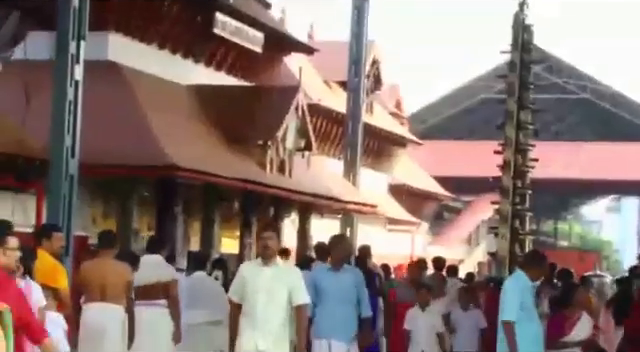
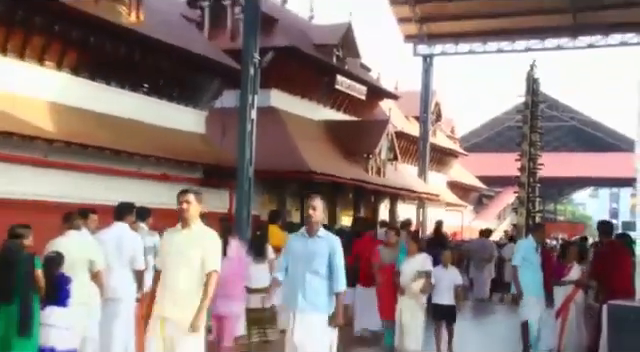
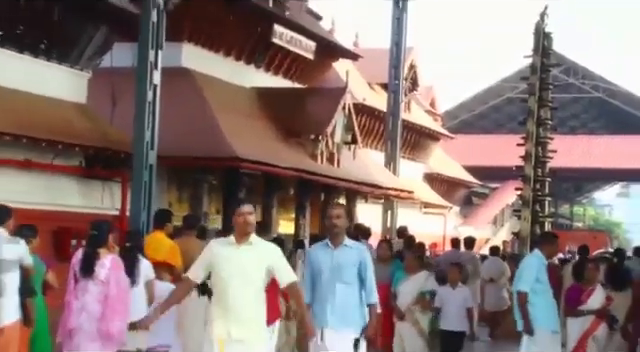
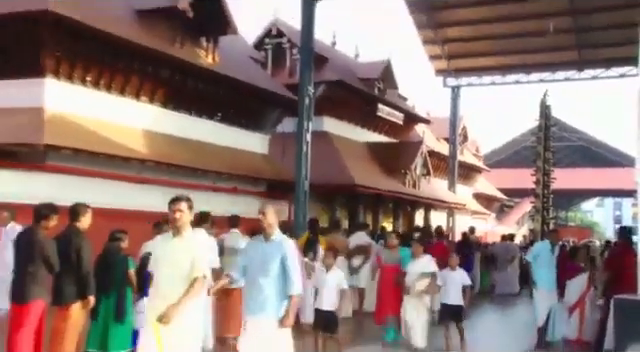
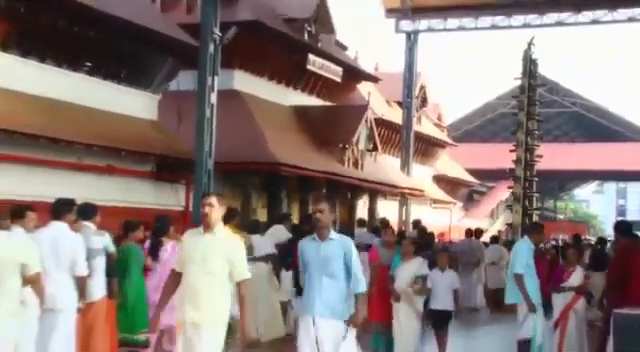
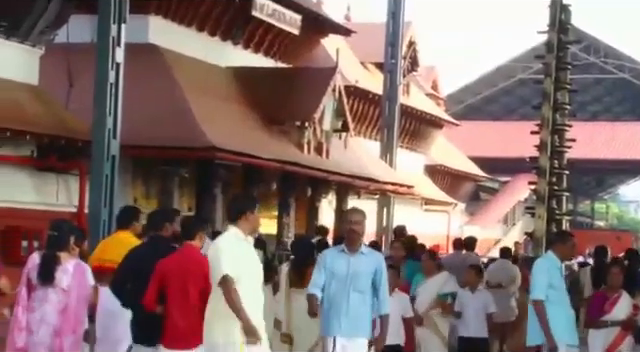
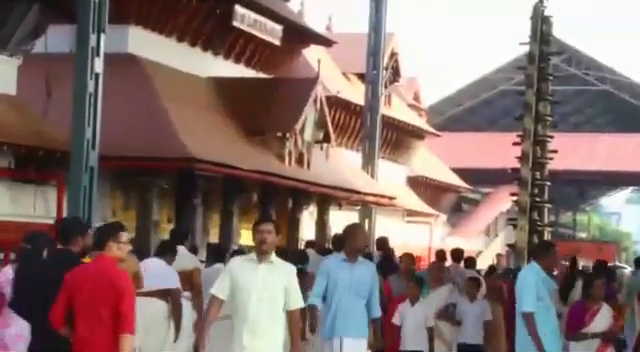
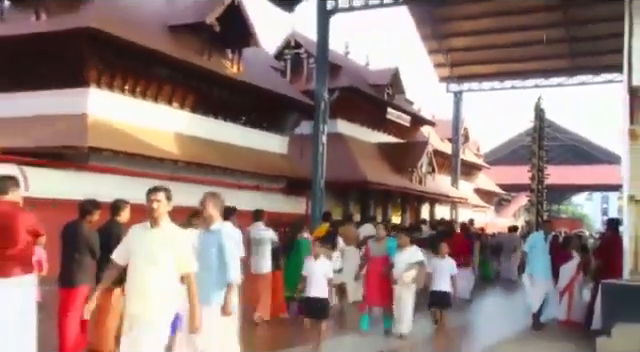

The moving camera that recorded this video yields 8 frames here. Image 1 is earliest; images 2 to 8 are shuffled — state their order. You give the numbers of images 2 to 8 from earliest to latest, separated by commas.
7, 6, 3, 5, 2, 4, 8
